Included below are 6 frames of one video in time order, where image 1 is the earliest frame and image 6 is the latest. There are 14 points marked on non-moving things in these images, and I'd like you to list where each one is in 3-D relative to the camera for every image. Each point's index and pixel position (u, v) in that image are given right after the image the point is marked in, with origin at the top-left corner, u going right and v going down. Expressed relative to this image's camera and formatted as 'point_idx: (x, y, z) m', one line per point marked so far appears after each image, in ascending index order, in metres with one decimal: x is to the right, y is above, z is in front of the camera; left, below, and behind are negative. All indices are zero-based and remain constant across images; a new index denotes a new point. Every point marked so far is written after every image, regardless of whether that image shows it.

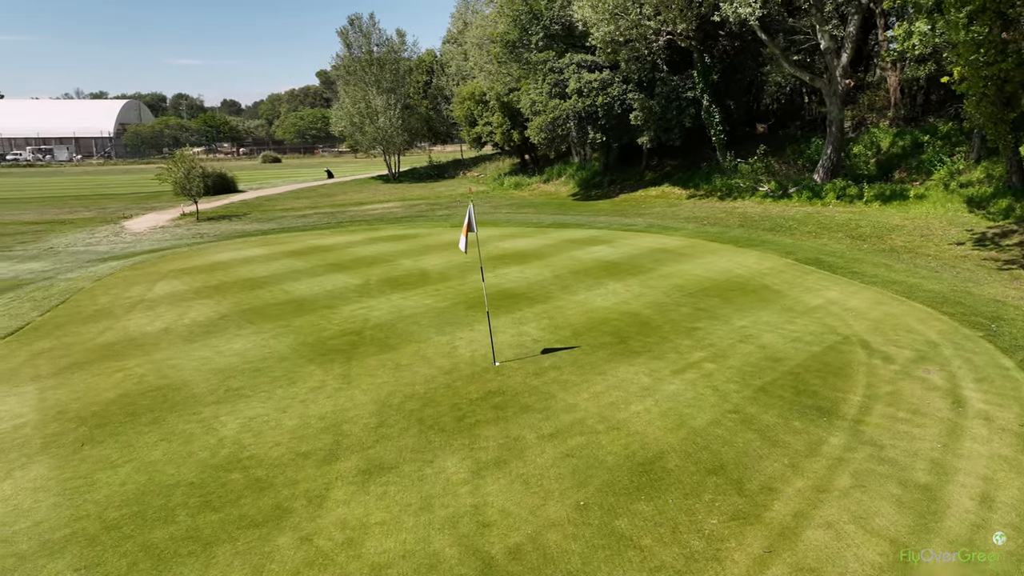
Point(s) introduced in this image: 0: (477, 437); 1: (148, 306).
0: (-0.4, -1.6, +7.5) m
1: (-7.9, -0.4, +15.5) m
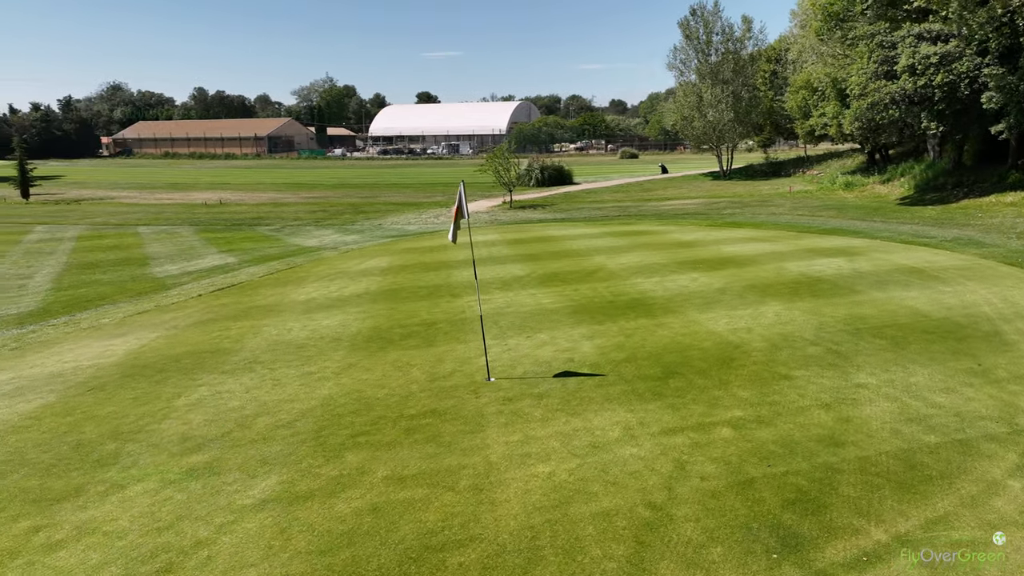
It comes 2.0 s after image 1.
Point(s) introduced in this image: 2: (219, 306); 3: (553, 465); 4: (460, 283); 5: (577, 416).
0: (-1.6, -1.5, +6.2) m
1: (-4.2, +0.2, +16.8) m
2: (-5.9, -0.4, +14.4) m
3: (+0.3, -1.5, +5.8) m
4: (-1.1, +0.1, +15.0) m
5: (+0.6, -1.3, +6.8) m
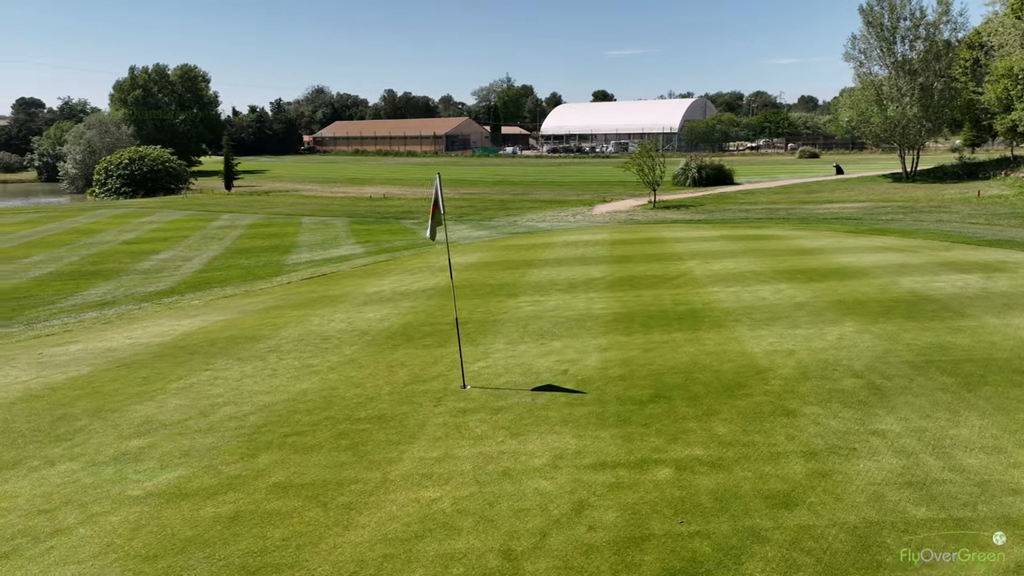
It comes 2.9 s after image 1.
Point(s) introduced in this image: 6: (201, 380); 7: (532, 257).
0: (-2.3, -1.5, +6.0) m
1: (-2.3, +0.4, +16.9) m
2: (-4.5, -0.1, +14.9) m
3: (-0.5, -1.5, +5.2) m
4: (+0.3, +0.1, +14.4) m
5: (0.0, -1.3, +6.1) m
6: (-3.8, -1.1, +8.7) m
7: (+0.6, +0.8, +18.6) m
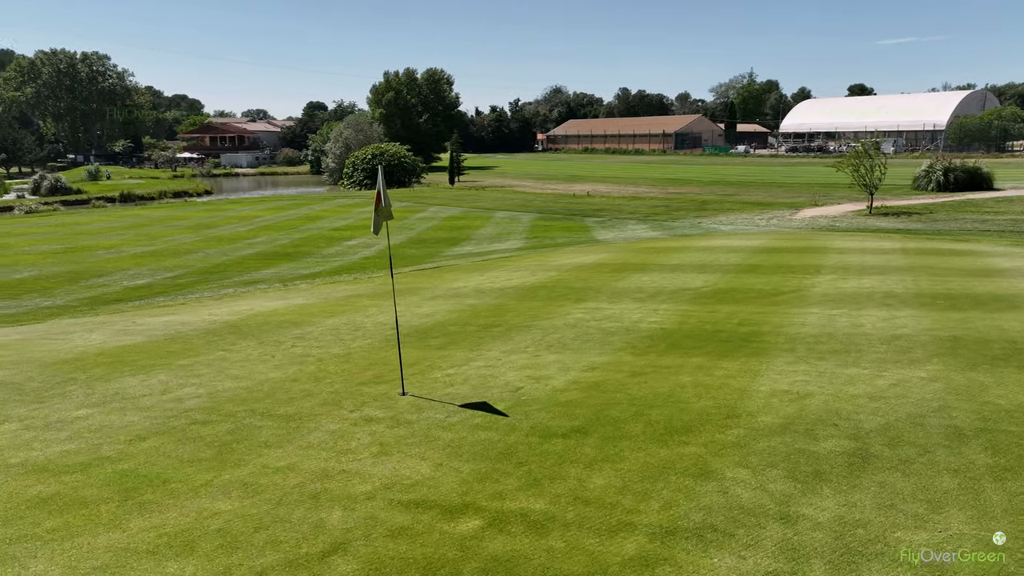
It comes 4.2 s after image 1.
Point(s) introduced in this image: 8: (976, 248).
0: (-3.3, -1.3, +6.1) m
1: (+0.2, +0.4, +16.4) m
2: (-2.6, +0.1, +15.2) m
3: (-1.8, -1.5, +4.8) m
4: (+1.9, 0.0, +13.3) m
5: (-1.1, -1.3, +5.5) m
6: (-3.9, -0.9, +9.1) m
7: (+3.4, +0.6, +17.2) m
8: (+12.4, +1.1, +19.3) m
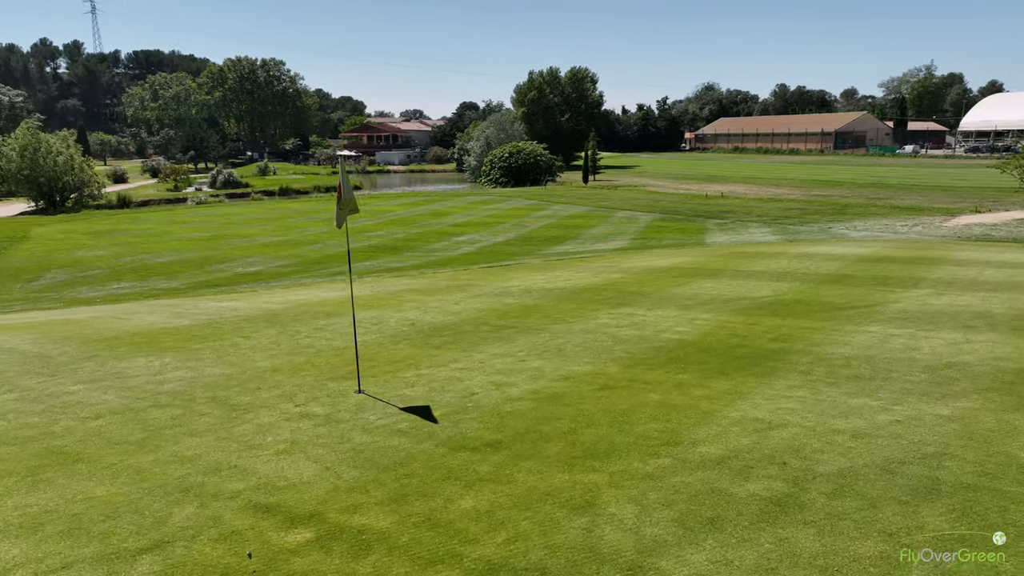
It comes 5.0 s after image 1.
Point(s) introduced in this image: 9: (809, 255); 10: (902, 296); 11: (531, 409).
0: (-3.9, -1.2, +6.4) m
1: (+1.6, +0.4, +15.8) m
2: (-1.3, +0.2, +15.2) m
3: (-2.7, -1.4, +4.8) m
4: (+2.7, -0.1, +12.4) m
5: (-1.8, -1.3, +5.4) m
6: (-3.8, -0.7, +9.5) m
7: (+5.0, +0.5, +15.9) m
8: (+14.2, +0.5, +16.2) m
9: (+7.5, +0.9, +18.3) m
10: (+6.5, -0.1, +11.9) m
11: (+0.2, -1.1, +6.2) m
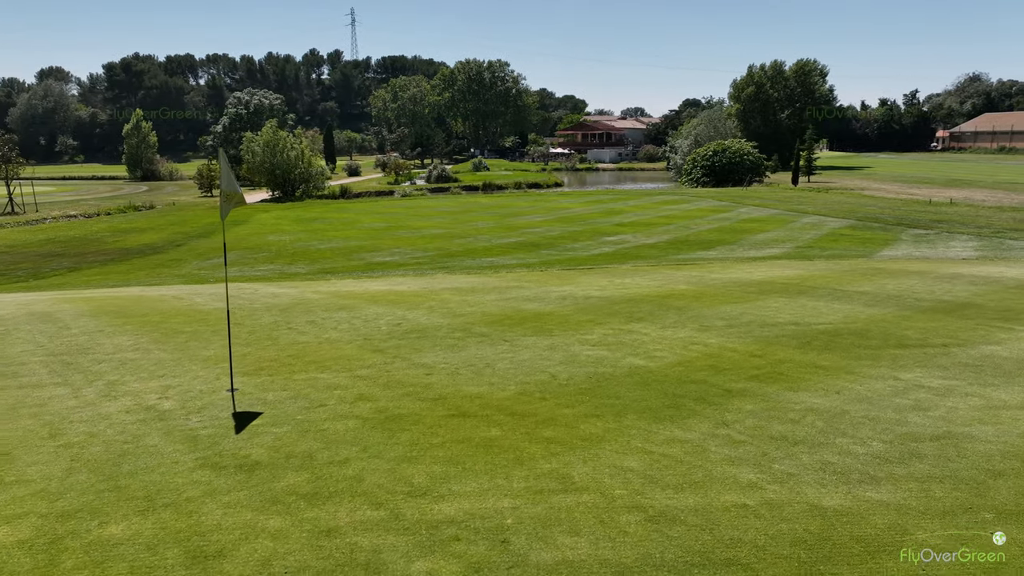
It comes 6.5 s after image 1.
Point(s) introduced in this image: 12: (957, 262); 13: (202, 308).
0: (-5.1, -1.0, +6.9) m
1: (+3.0, +0.2, +14.3) m
2: (0.0, +0.1, +14.6) m
3: (-4.4, -1.2, +5.1) m
4: (+2.9, -0.3, +10.8) m
5: (-3.4, -1.2, +5.3) m
6: (-4.2, -0.6, +9.8) m
7: (+6.2, +0.1, +13.5) m
8: (+15.1, -0.4, +11.1) m
9: (+9.3, +0.3, +15.0) m
10: (+6.5, -0.6, +9.2) m
11: (-1.3, -1.1, +5.5) m
12: (+11.7, +0.7, +19.6) m
13: (-5.1, -0.3, +11.6) m
